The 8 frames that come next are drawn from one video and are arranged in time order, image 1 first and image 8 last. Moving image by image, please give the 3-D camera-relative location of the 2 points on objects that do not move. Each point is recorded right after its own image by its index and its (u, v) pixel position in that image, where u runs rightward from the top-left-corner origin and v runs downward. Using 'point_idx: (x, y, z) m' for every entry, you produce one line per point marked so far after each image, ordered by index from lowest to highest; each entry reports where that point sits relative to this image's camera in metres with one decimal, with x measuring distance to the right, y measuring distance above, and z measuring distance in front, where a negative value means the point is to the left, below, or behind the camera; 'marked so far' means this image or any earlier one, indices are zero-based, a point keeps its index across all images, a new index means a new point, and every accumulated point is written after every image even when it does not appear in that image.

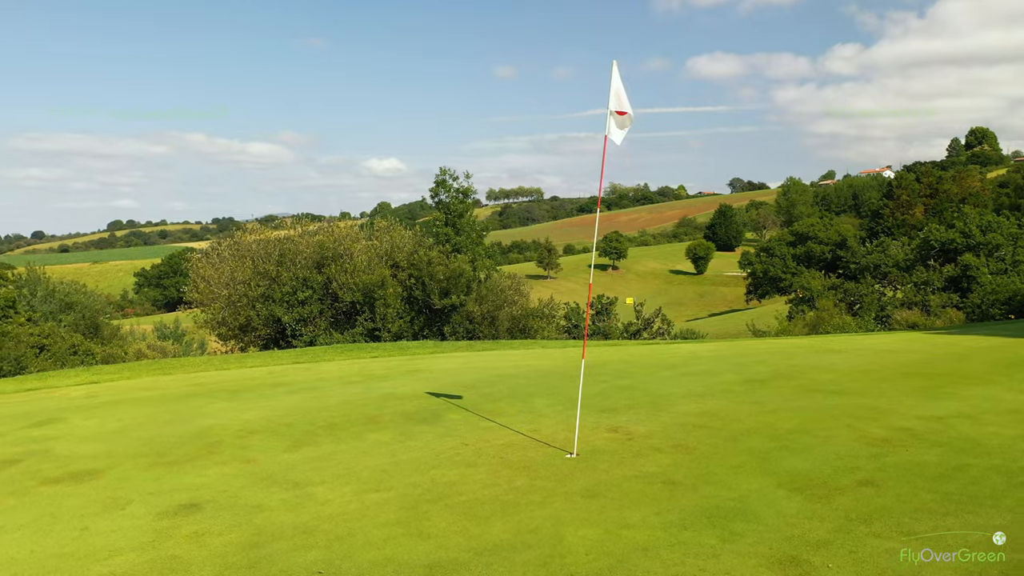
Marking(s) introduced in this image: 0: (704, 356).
0: (+3.4, -1.2, +14.8) m
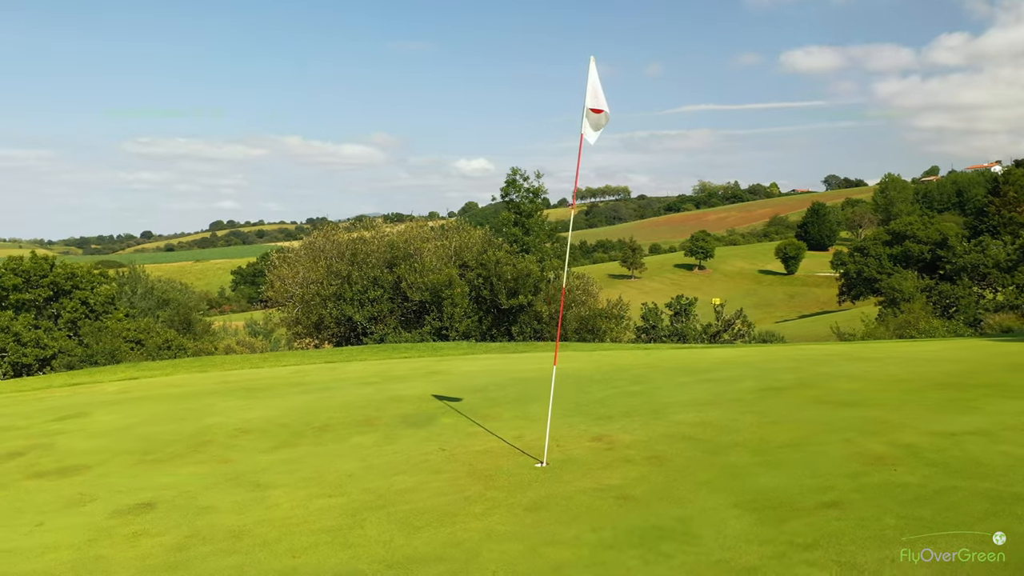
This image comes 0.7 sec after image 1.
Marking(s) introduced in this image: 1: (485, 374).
0: (+3.8, -1.3, +14.2) m
1: (-0.5, -1.4, +13.8) m
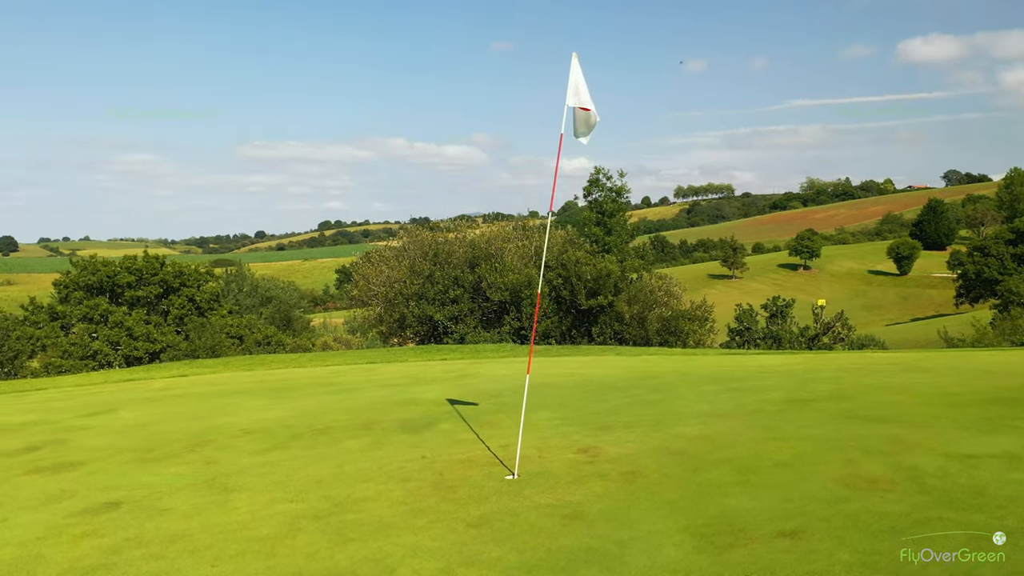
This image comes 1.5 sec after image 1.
0: (+4.3, -1.3, +13.5) m
1: (0.0, -1.5, +13.5) m
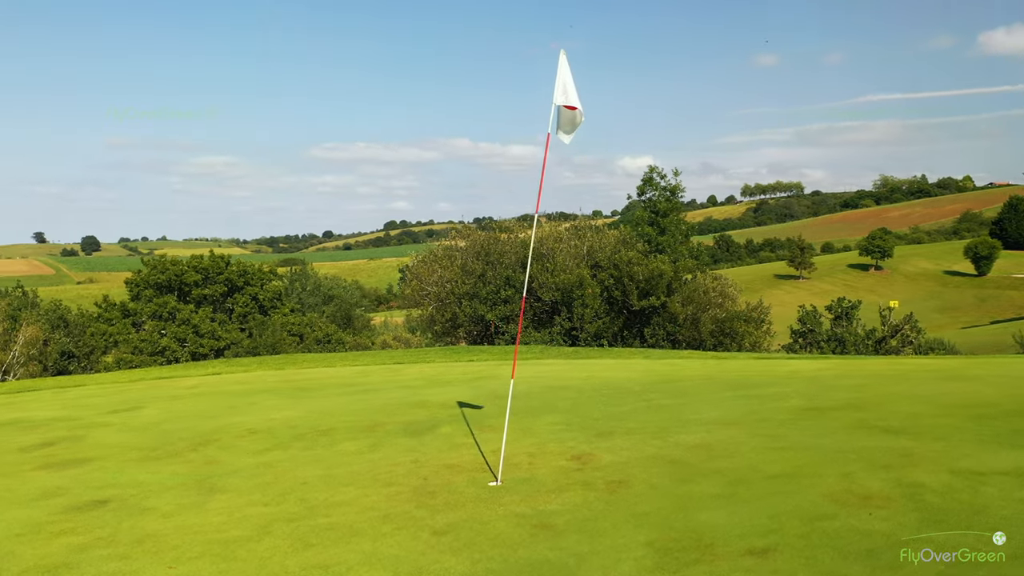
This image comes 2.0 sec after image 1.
0: (+4.6, -1.4, +13.0) m
1: (+0.3, -1.5, +13.4) m
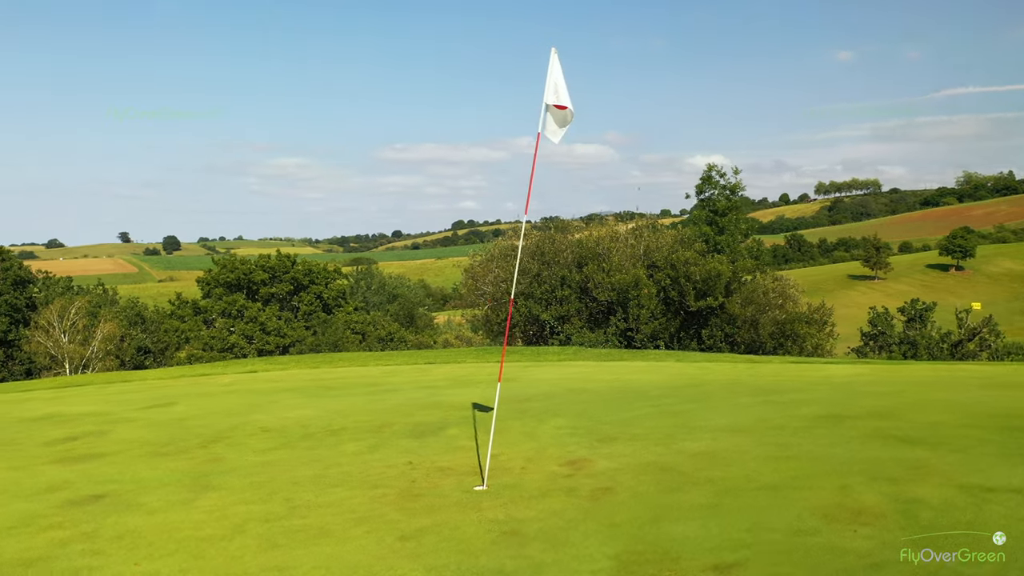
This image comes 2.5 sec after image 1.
0: (+4.9, -1.4, +12.5) m
1: (+0.7, -1.5, +13.3) m
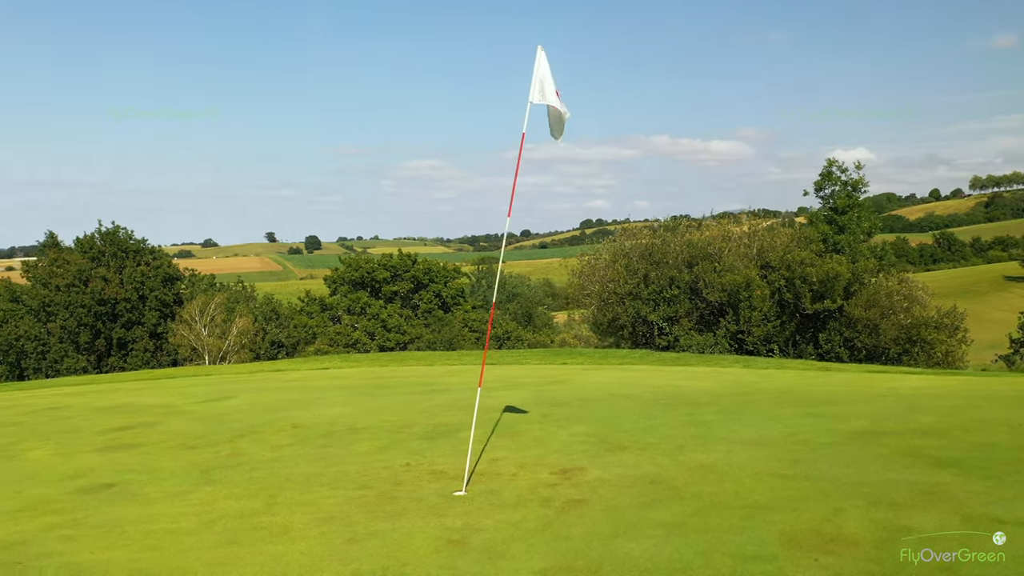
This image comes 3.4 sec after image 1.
0: (+5.5, -1.5, +11.6) m
1: (+1.4, -1.5, +13.0) m
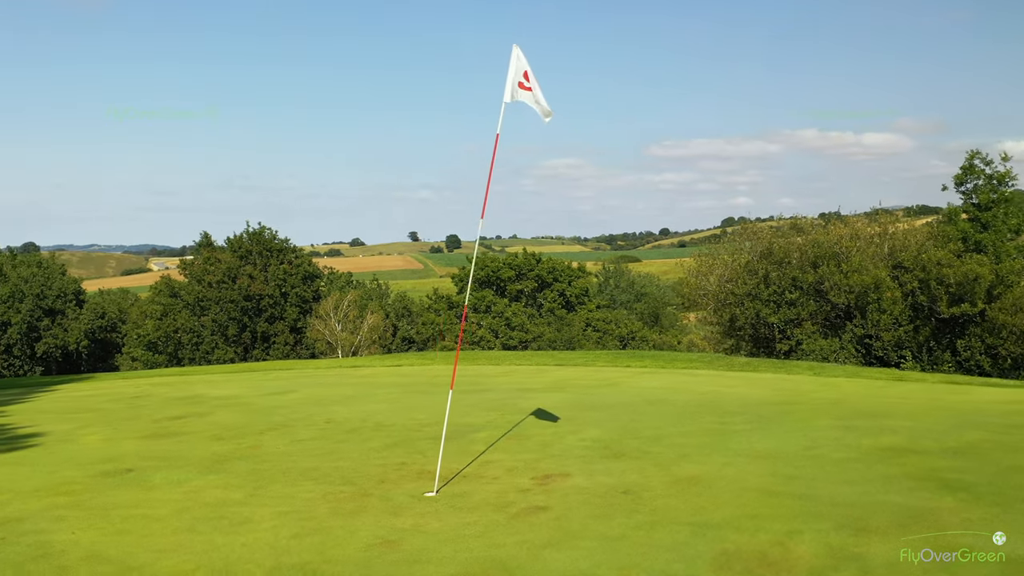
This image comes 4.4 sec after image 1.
0: (+5.9, -1.5, +10.6) m
1: (+2.0, -1.6, +12.6) m
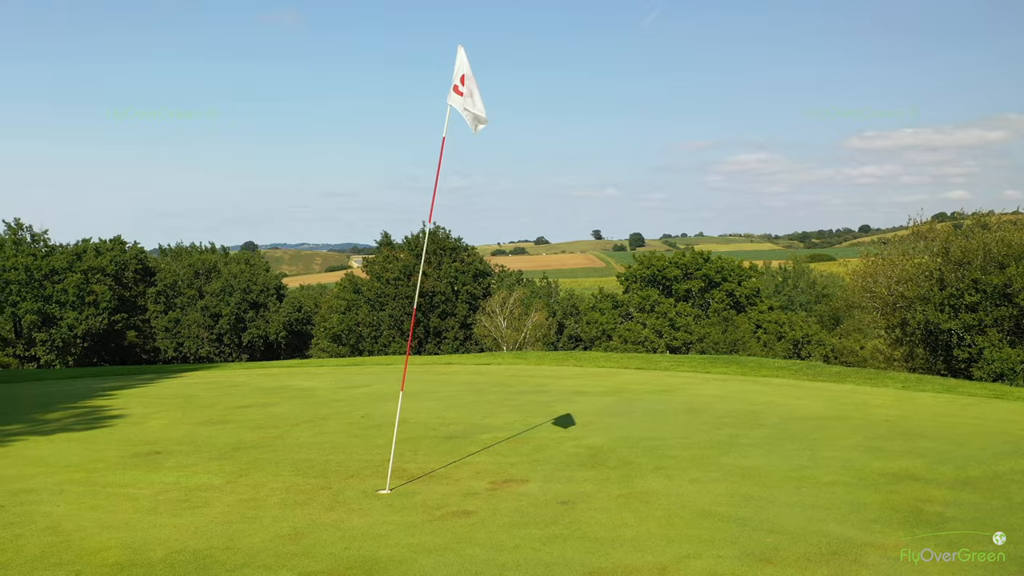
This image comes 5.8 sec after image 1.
0: (+6.0, -1.6, +9.3) m
1: (+2.7, -1.6, +12.1) m
